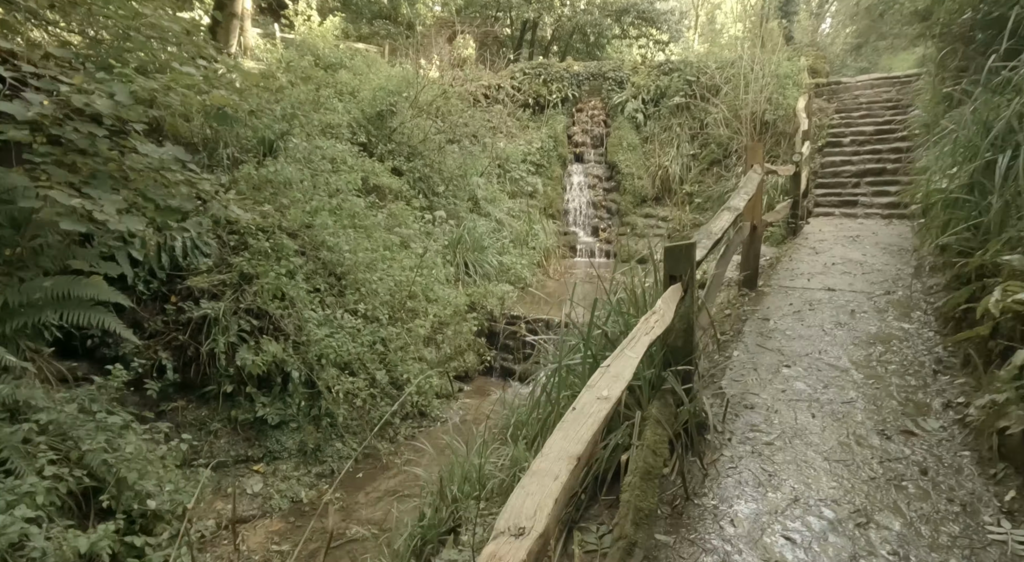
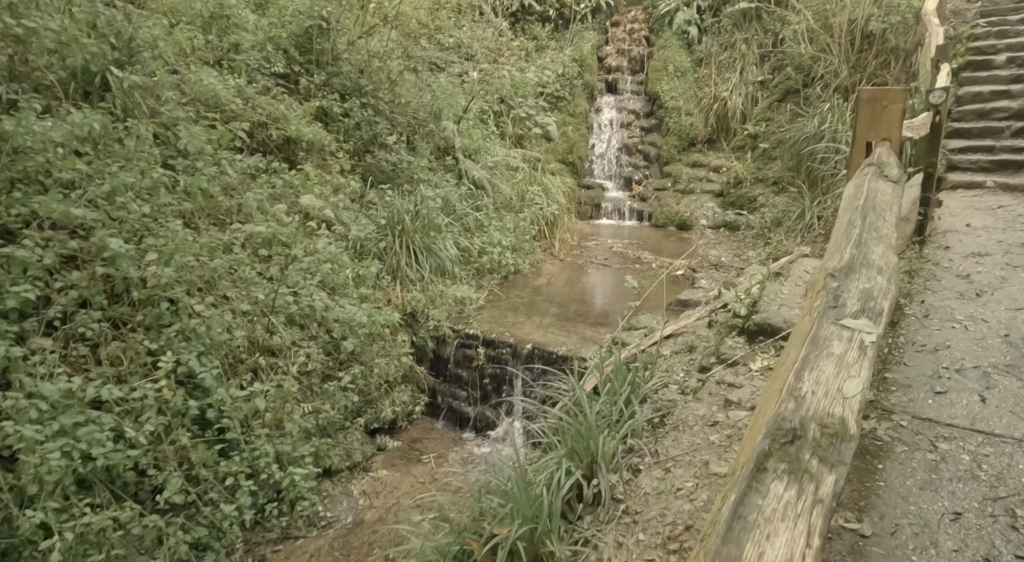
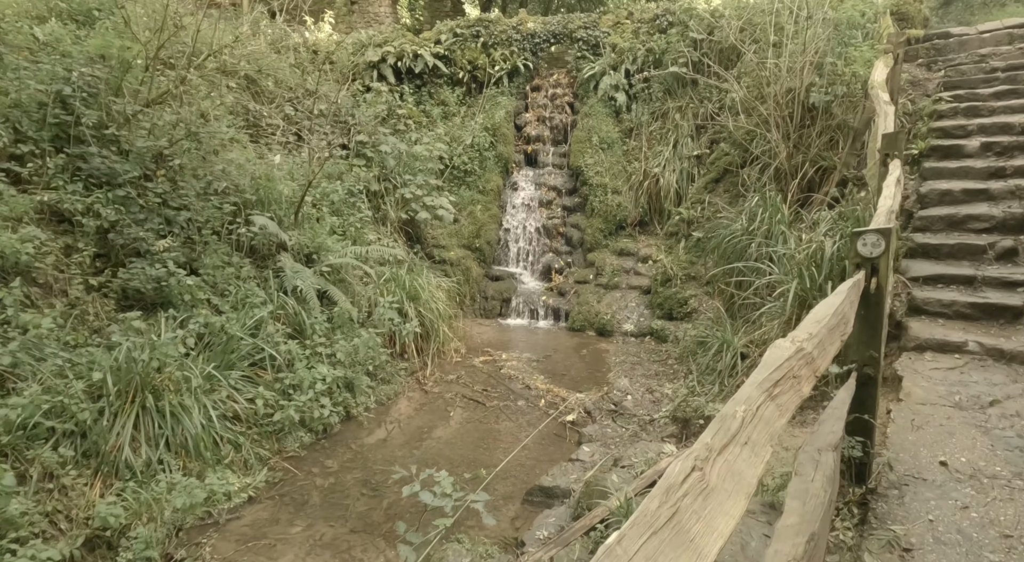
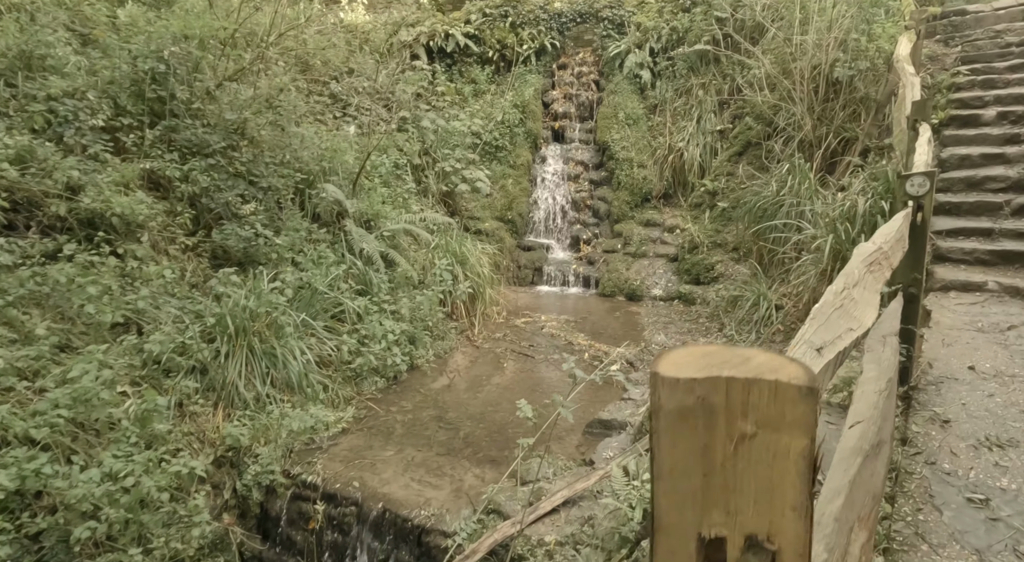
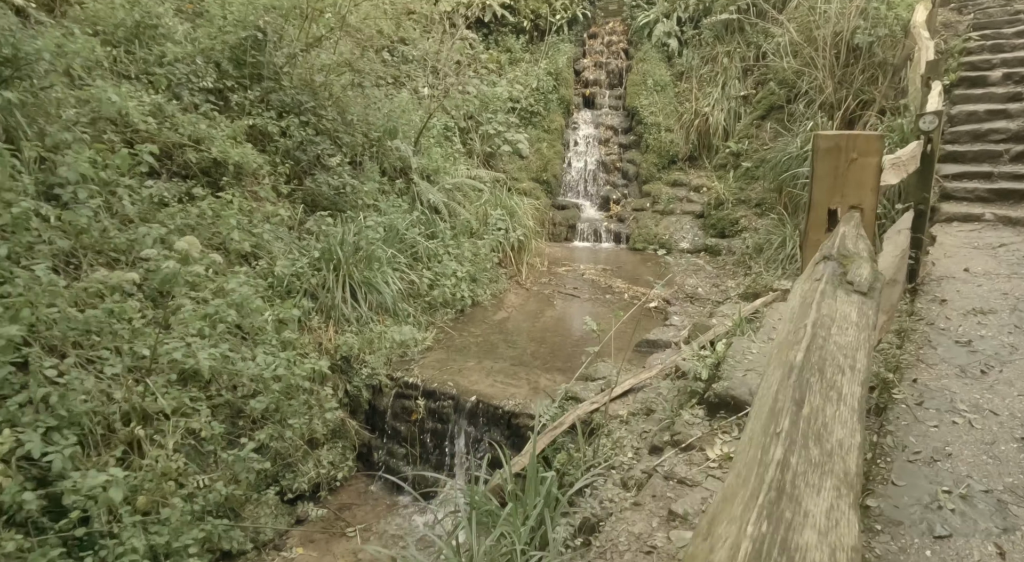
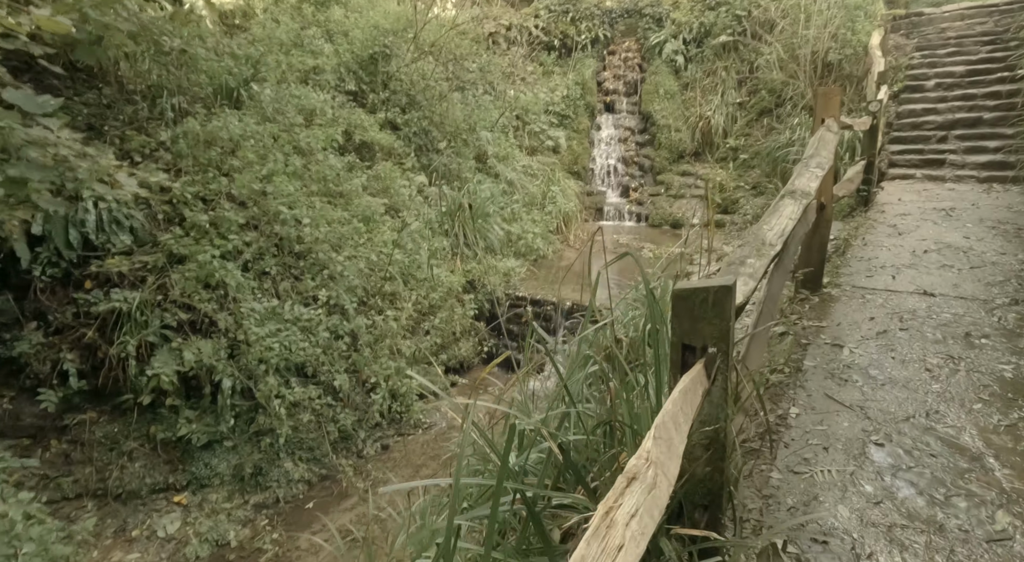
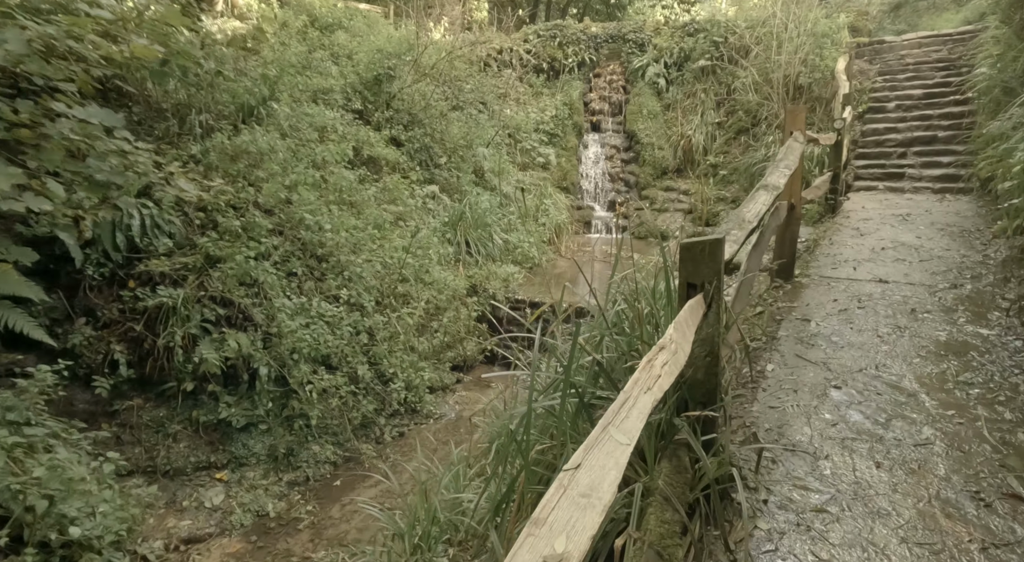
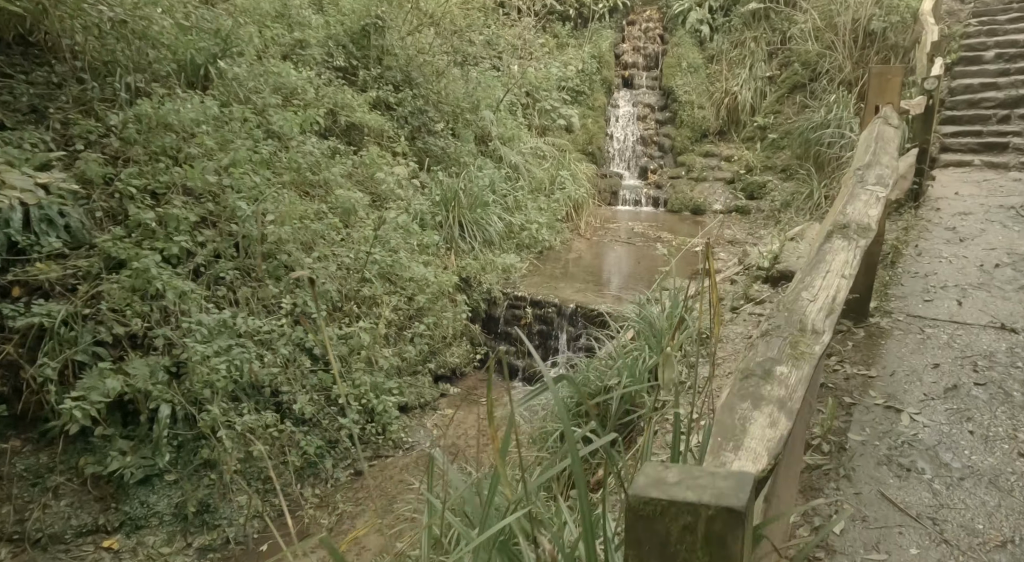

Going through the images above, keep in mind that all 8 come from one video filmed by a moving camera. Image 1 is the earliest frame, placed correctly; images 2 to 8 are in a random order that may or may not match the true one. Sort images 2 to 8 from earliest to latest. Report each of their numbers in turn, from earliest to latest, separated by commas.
7, 6, 8, 2, 5, 4, 3
